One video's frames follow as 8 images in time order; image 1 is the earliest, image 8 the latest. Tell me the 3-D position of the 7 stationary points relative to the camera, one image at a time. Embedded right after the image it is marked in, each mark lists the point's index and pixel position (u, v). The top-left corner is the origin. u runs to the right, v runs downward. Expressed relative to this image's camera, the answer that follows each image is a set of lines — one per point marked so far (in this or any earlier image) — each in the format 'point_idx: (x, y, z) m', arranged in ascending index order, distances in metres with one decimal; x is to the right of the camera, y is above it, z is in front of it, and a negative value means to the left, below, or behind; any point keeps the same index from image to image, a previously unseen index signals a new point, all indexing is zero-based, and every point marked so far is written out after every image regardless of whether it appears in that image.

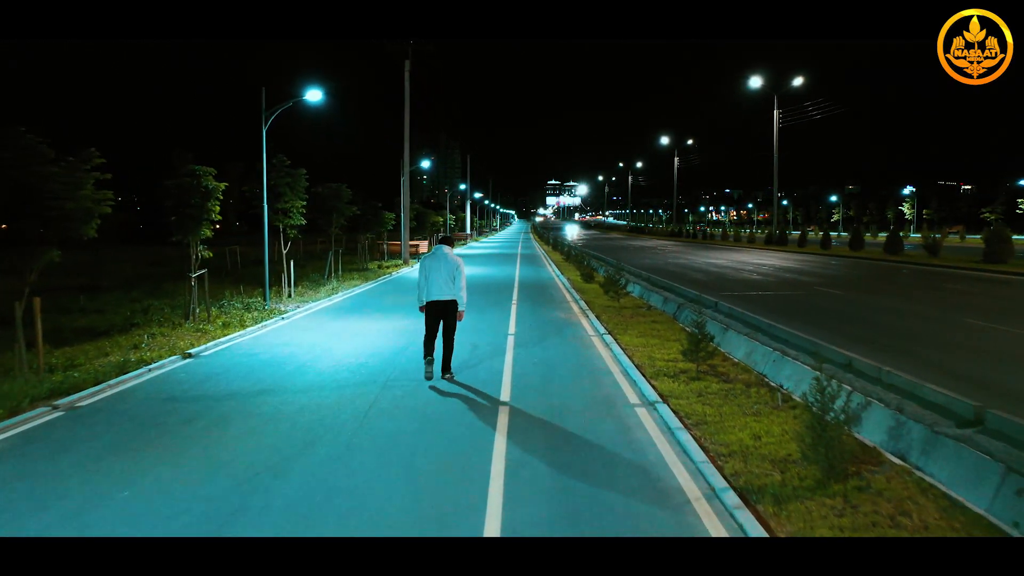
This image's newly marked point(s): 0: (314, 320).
0: (-4.0, -0.7, +15.1) m
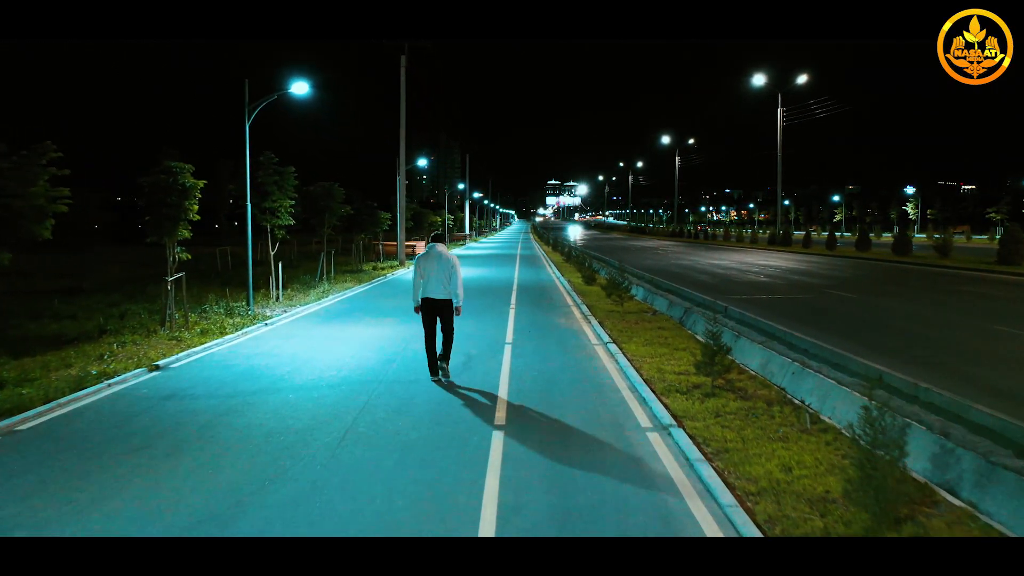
0: (-4.0, -0.8, +14.2) m
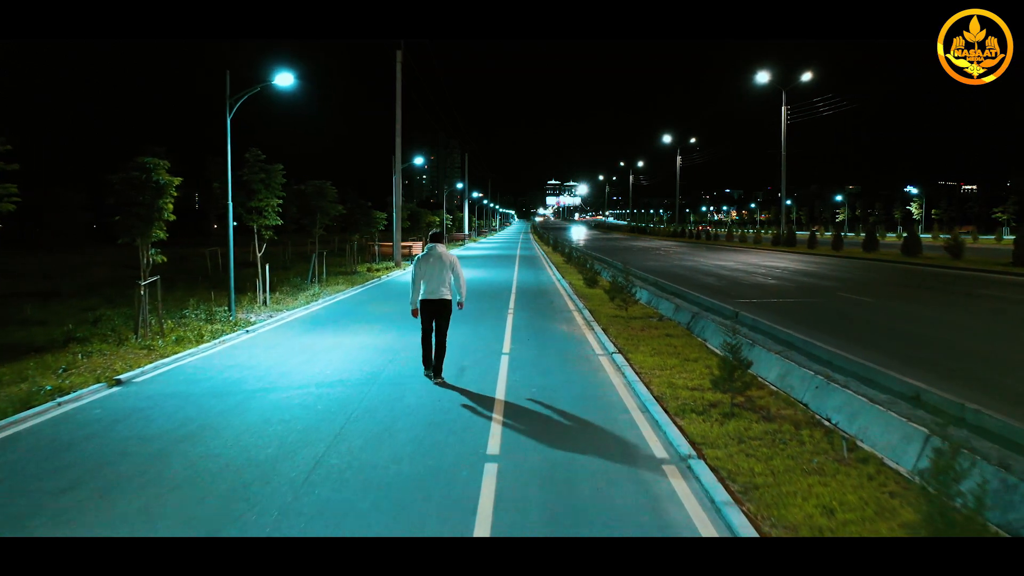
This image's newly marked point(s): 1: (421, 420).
0: (-4.1, -0.8, +13.3) m
1: (-1.0, -1.5, +8.6) m
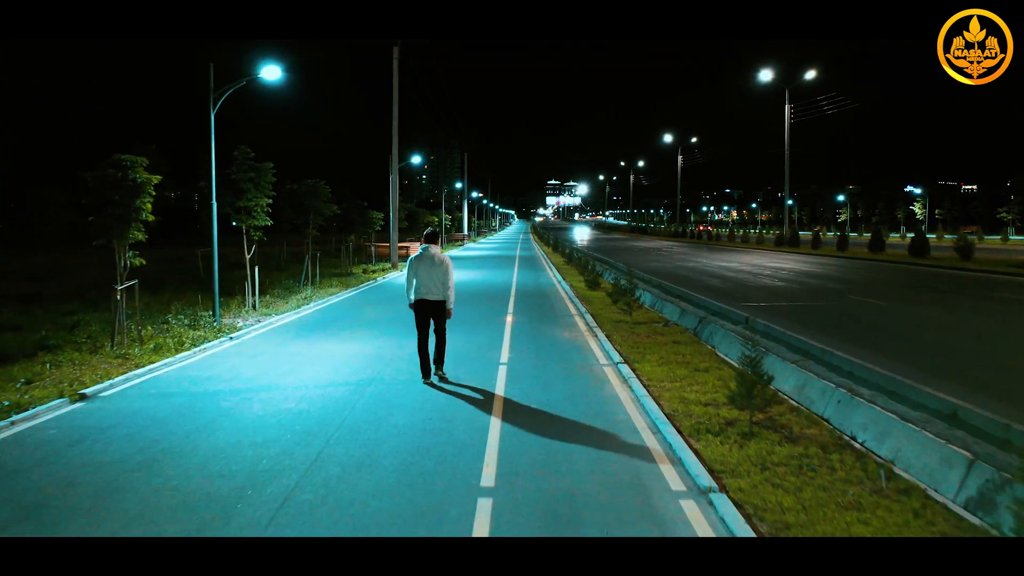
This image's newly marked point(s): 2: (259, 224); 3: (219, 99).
0: (-4.1, -0.9, +12.6) m
1: (-1.1, -1.5, +7.9) m
2: (-5.9, +1.5, +17.8) m
3: (-5.3, +3.4, +13.7) m
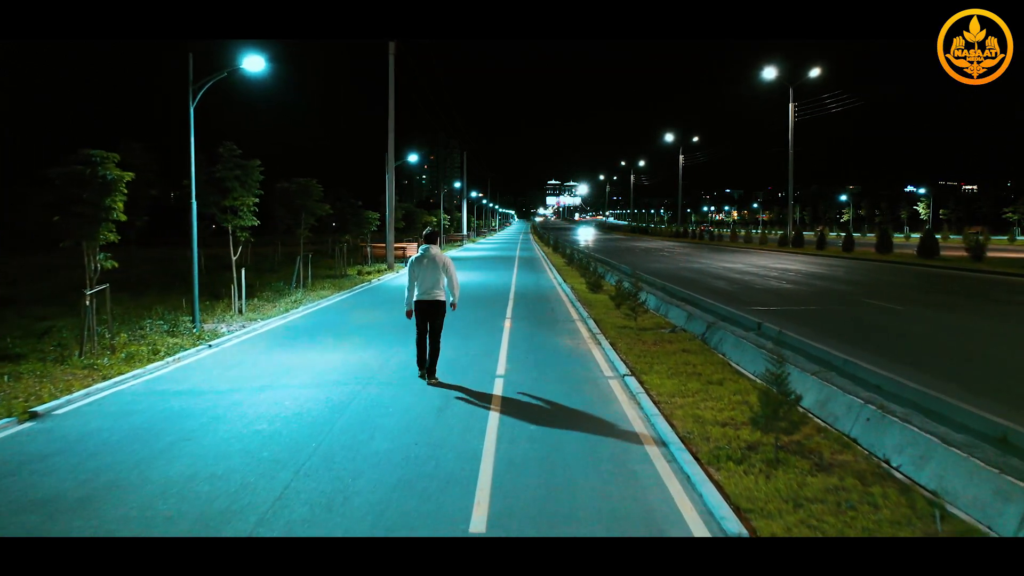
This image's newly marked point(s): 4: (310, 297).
0: (-4.1, -1.0, +11.8) m
1: (-1.1, -1.6, +7.1) m
2: (-6.0, +1.4, +17.0) m
3: (-5.3, +3.4, +12.9) m
4: (-5.2, -0.2, +19.5) m
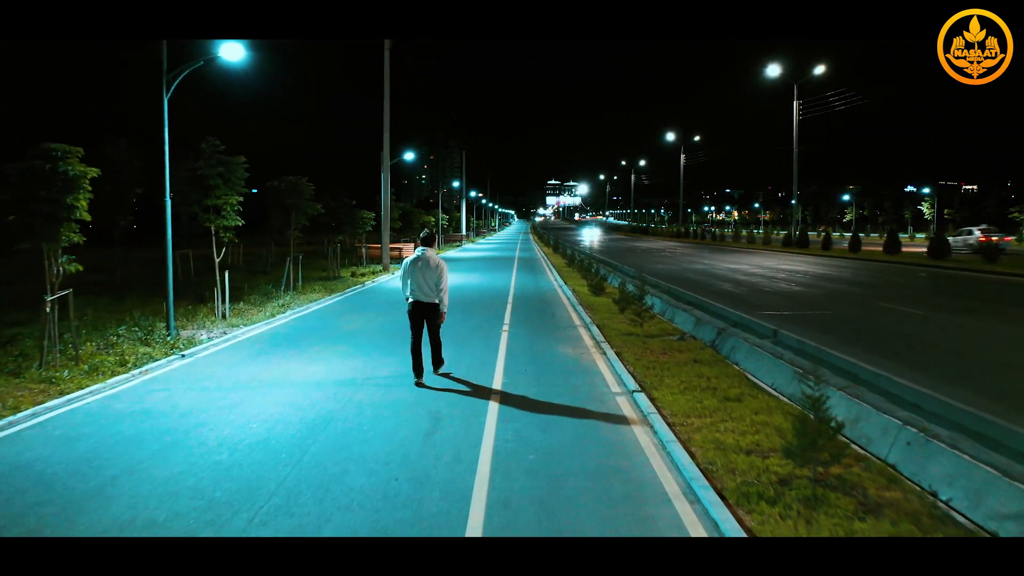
0: (-4.2, -1.1, +11.0) m
1: (-1.1, -1.7, +6.2) m
2: (-6.0, +1.4, +16.1) m
3: (-5.4, +3.3, +12.1) m
4: (-5.2, -0.3, +18.6) m
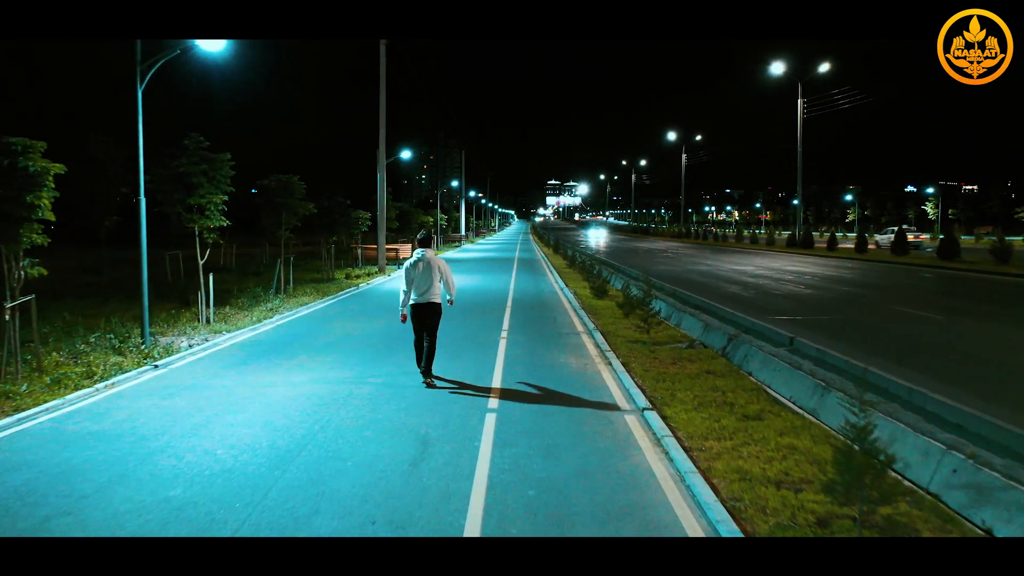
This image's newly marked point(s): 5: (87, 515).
0: (-4.2, -1.1, +10.2) m
1: (-1.1, -1.7, +5.4) m
2: (-6.0, +1.3, +15.4) m
3: (-5.4, +3.2, +11.3) m
4: (-5.2, -0.4, +17.8) m
5: (-3.2, -1.8, +5.8) m
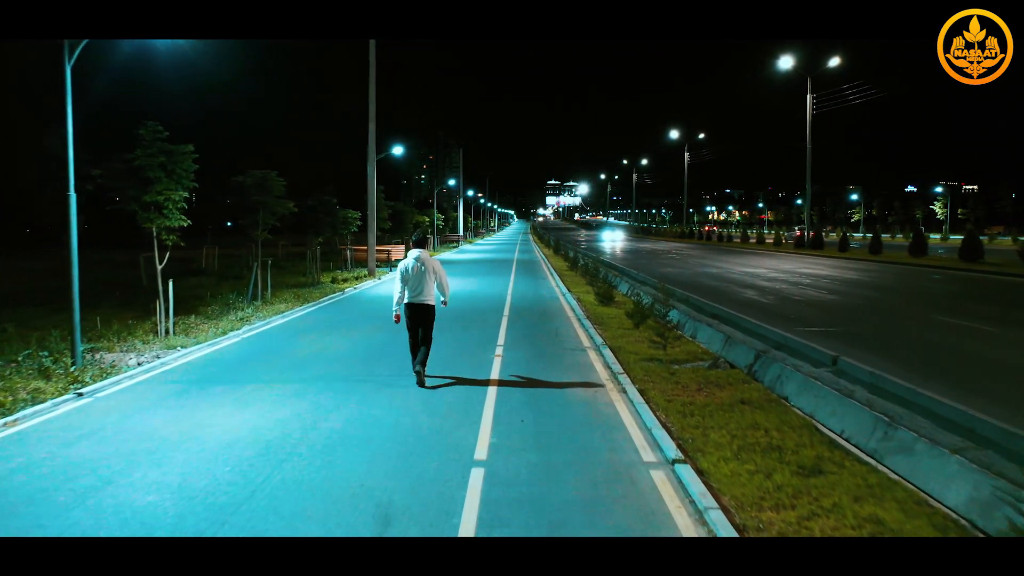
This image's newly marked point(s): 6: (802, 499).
0: (-4.2, -1.3, +8.5) m
1: (-1.2, -1.9, +3.8) m
2: (-6.1, +1.2, +13.7) m
3: (-5.4, +3.1, +9.6) m
4: (-5.3, -0.5, +16.2) m
5: (-3.3, -1.9, +4.1) m
6: (+2.1, -1.5, +5.5) m
